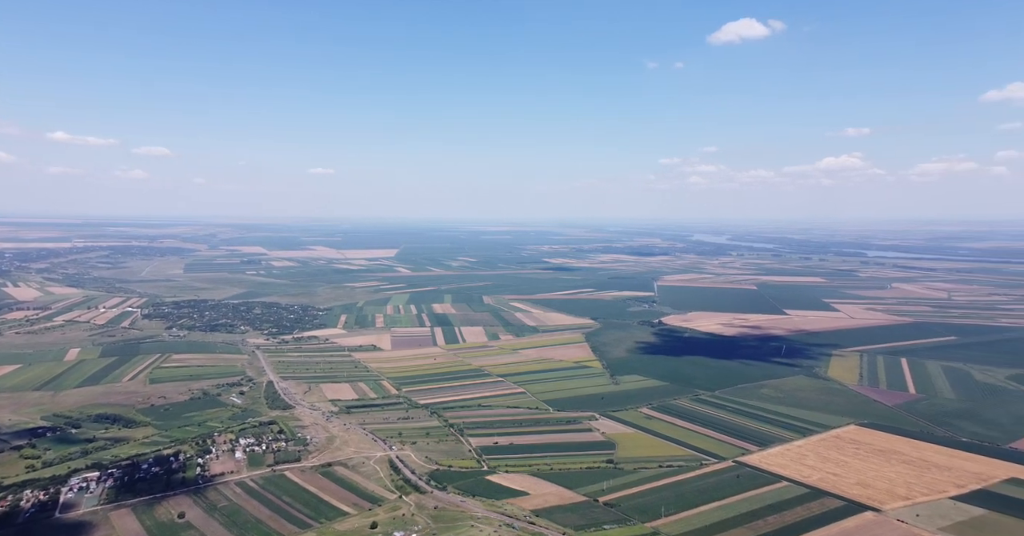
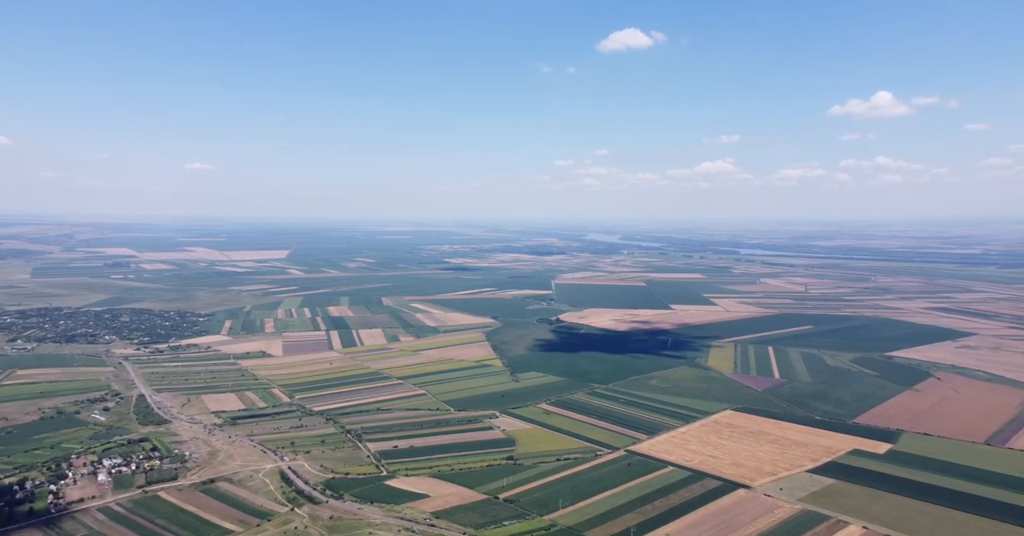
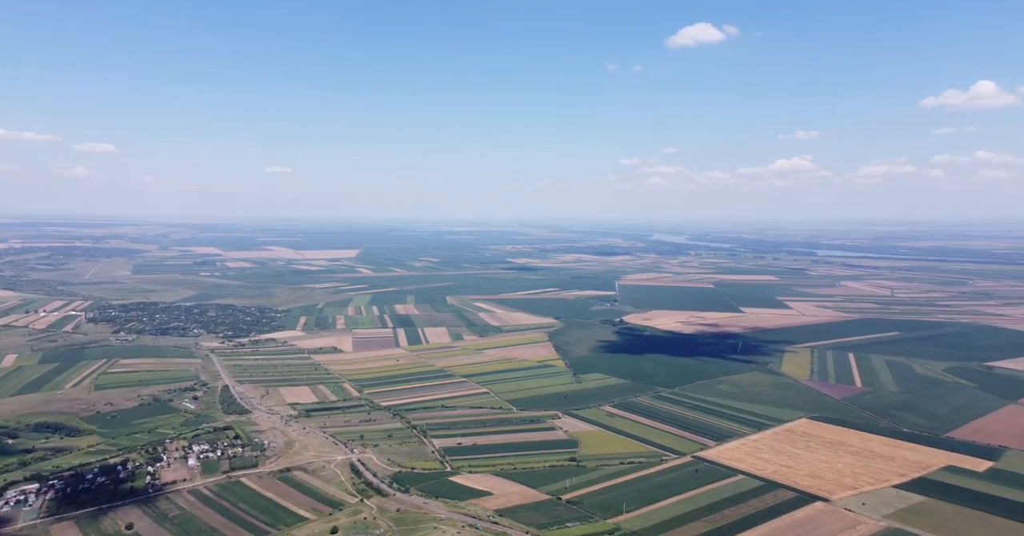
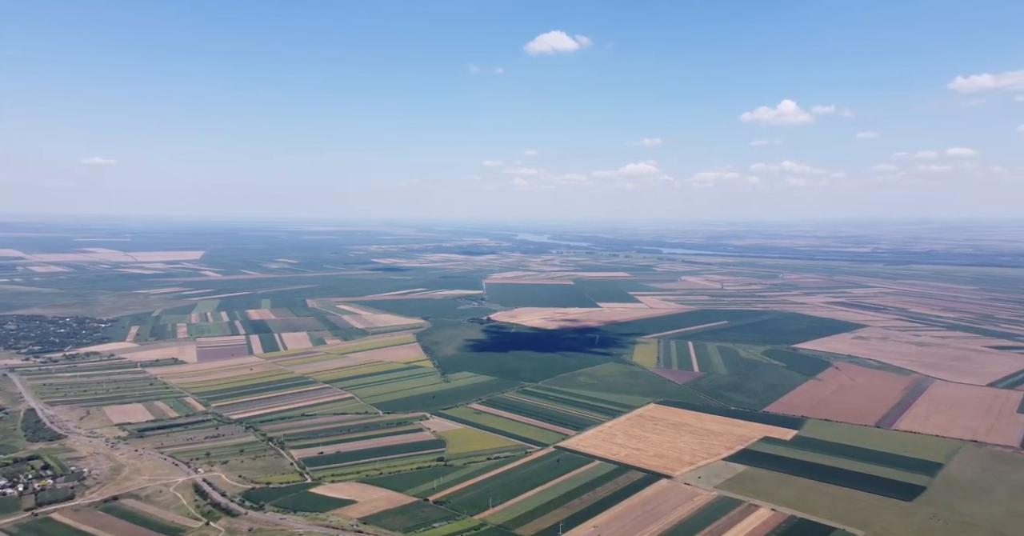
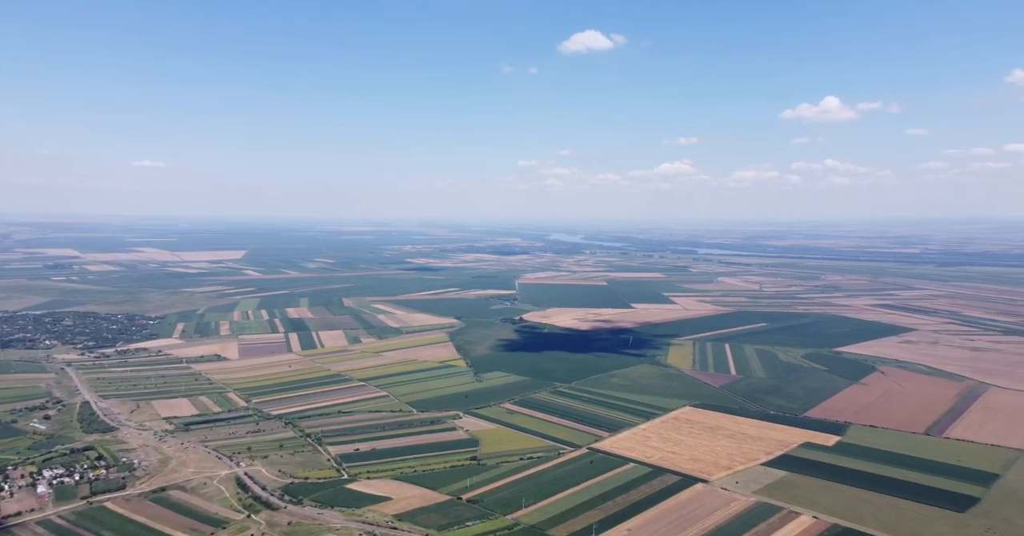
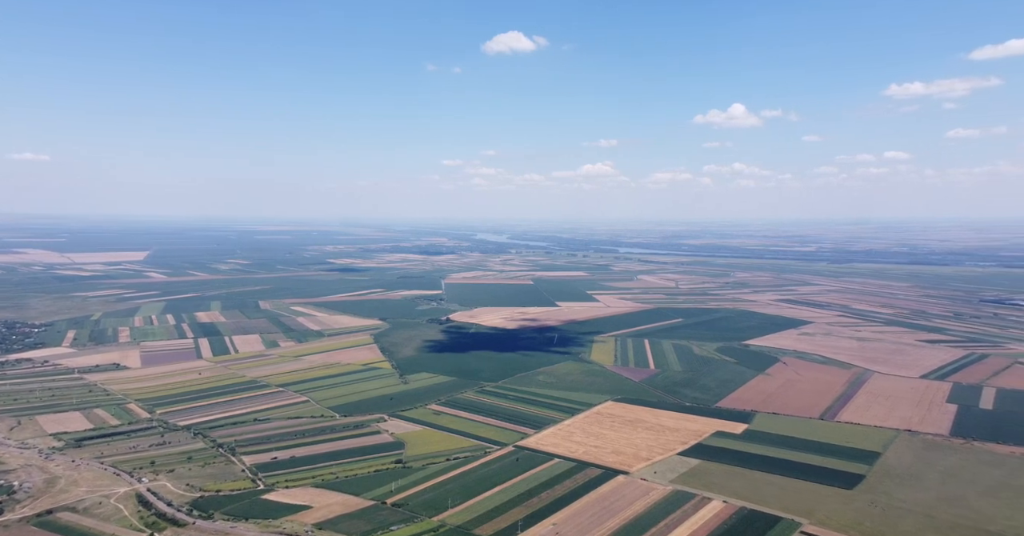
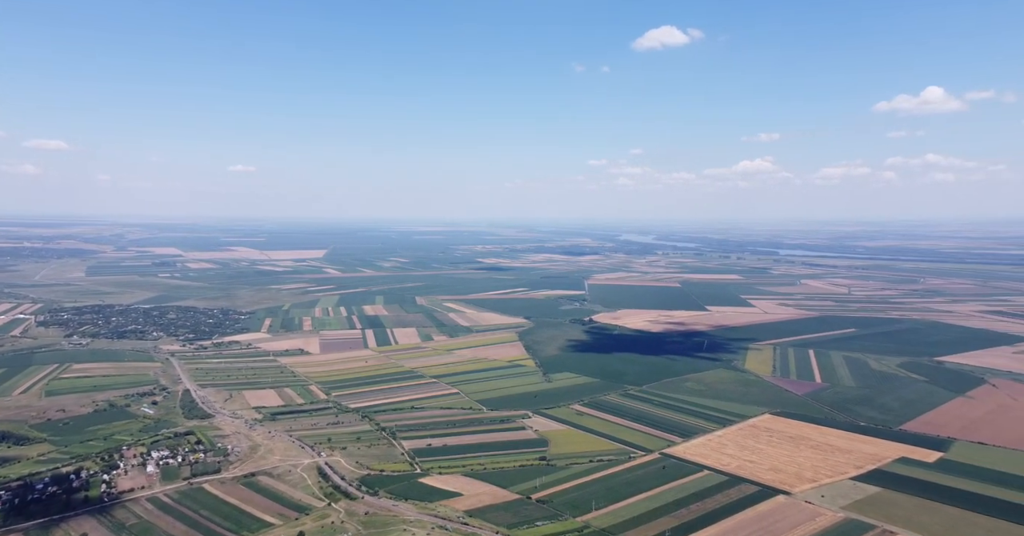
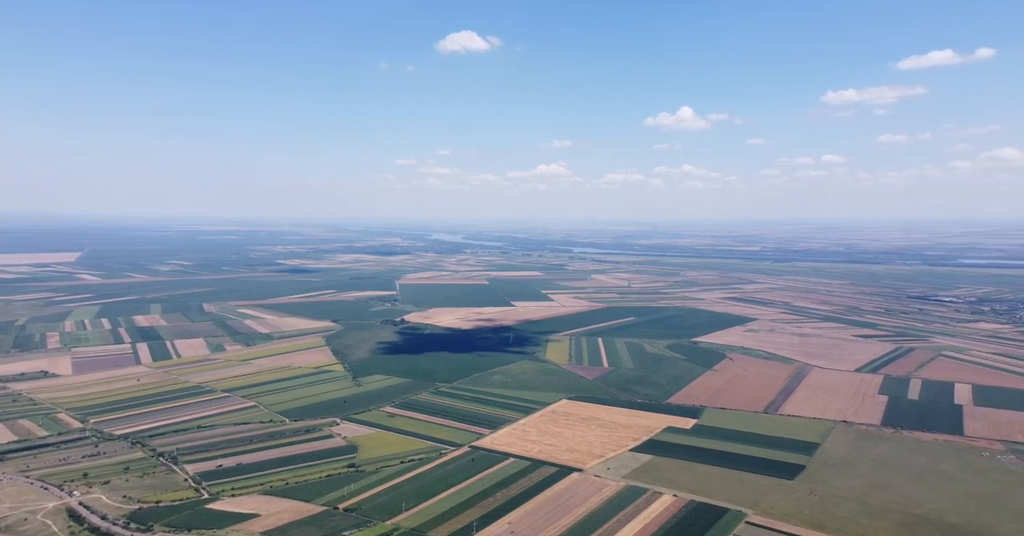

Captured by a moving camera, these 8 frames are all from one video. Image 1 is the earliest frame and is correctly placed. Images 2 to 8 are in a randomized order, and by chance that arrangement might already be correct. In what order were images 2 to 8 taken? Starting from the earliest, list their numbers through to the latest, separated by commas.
3, 7, 2, 5, 4, 6, 8
